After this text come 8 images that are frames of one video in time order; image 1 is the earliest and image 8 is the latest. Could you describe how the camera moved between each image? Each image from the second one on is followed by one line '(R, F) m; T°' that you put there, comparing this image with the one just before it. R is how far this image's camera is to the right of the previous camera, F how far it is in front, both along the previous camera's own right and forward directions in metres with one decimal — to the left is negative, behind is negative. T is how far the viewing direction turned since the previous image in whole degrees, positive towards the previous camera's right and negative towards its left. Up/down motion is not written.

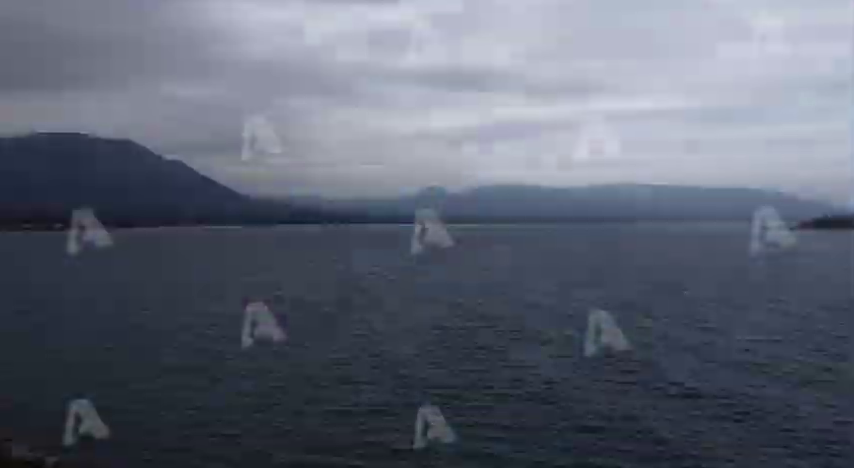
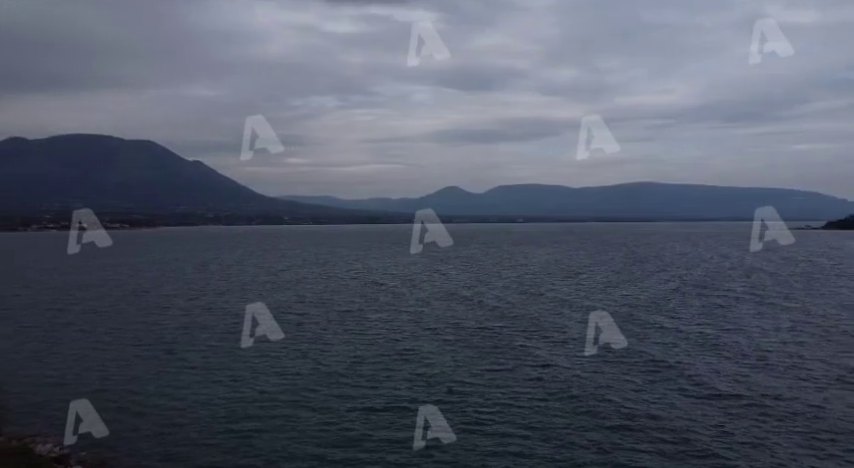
(+0.1, 0.0) m; -1°
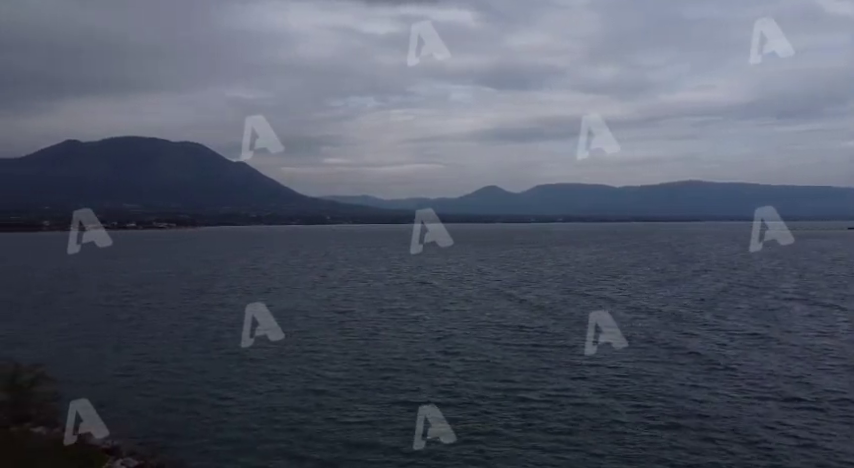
(+0.4, -0.1) m; -4°
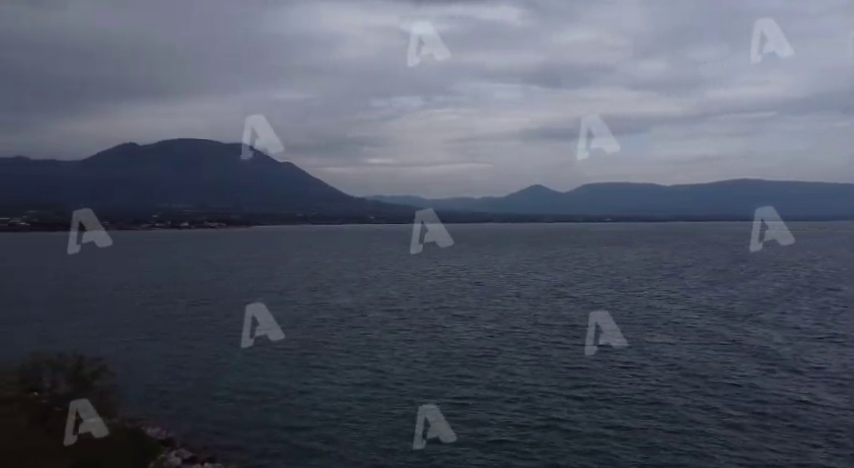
(+0.5, -0.1) m; -4°
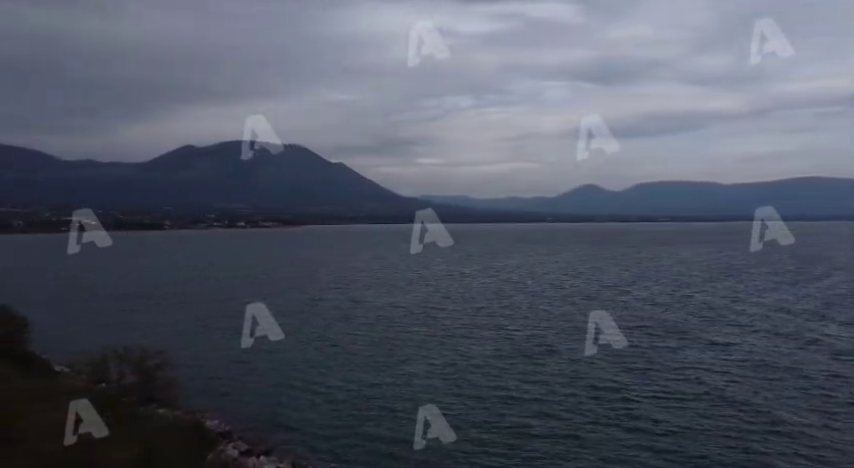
(+0.6, 0.0) m; -5°
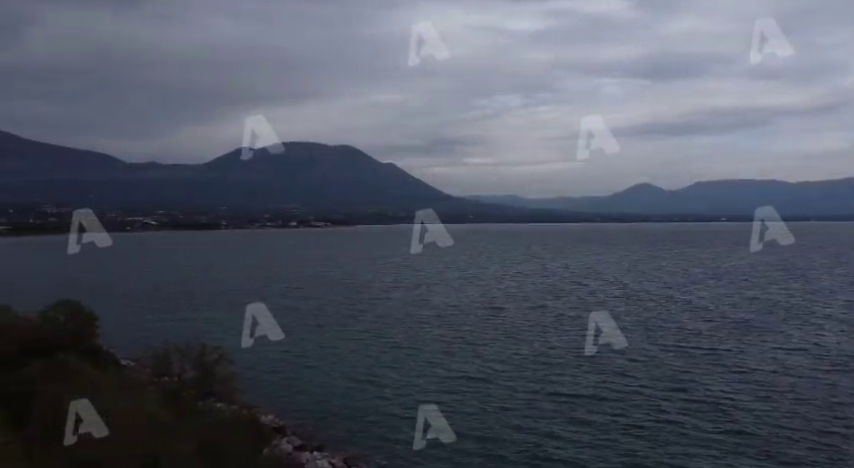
(+0.6, 0.0) m; -5°
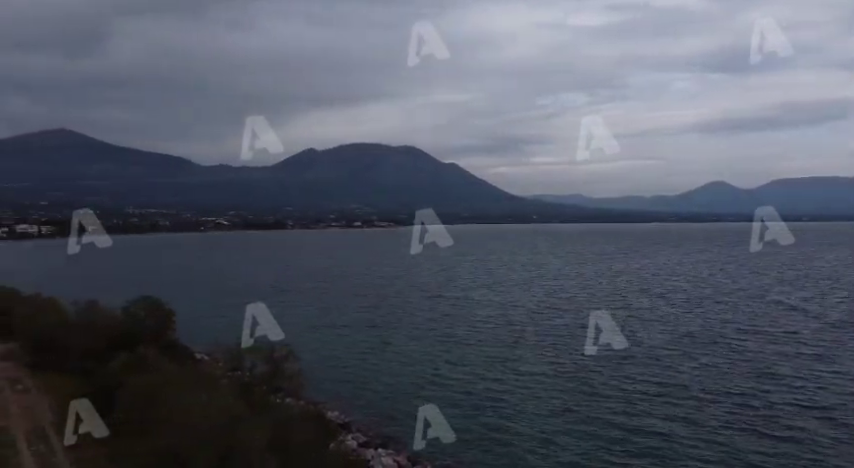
(+0.7, +0.1) m; -6°
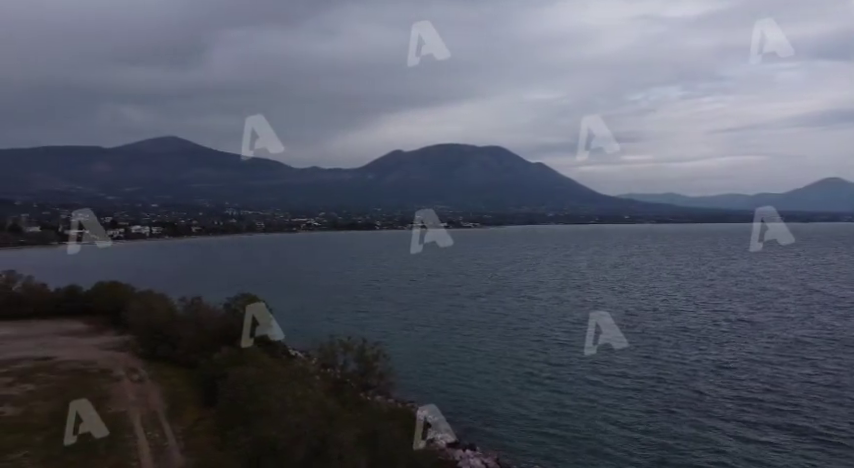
(+0.1, -0.1) m; -8°
